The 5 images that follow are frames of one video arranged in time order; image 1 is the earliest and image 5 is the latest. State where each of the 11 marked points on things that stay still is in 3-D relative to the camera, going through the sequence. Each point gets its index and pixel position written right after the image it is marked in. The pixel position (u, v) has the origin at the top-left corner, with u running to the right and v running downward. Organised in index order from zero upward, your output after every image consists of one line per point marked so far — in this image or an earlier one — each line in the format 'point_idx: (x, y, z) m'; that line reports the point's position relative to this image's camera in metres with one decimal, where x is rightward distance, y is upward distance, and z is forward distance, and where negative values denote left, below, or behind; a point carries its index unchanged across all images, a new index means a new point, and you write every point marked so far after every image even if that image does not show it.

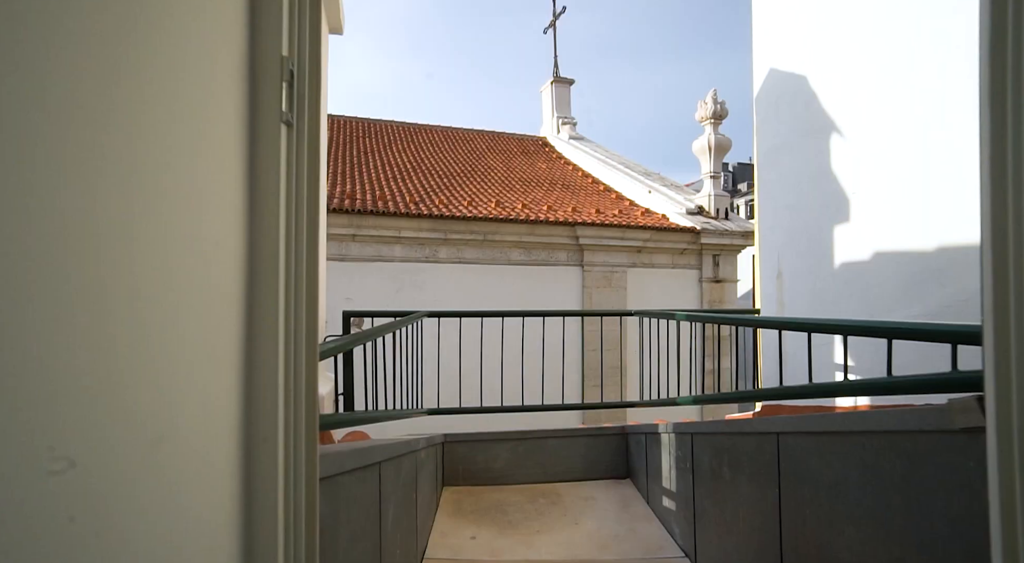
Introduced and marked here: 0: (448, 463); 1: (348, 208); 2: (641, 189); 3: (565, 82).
0: (-0.5, -1.5, +4.6) m
1: (-2.5, +1.2, +9.3) m
2: (+2.9, +2.1, +13.3) m
3: (+1.8, +6.6, +19.5) m
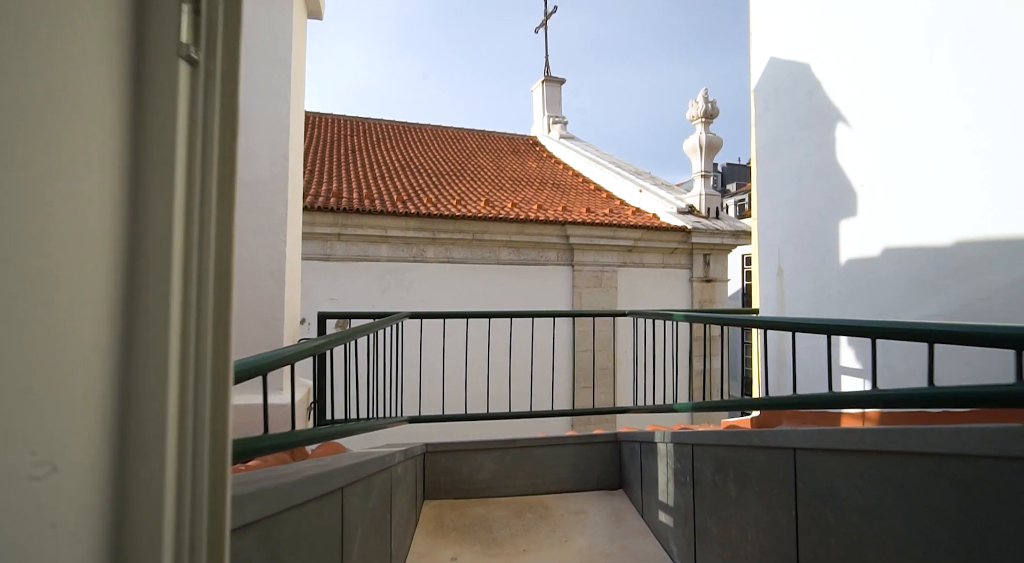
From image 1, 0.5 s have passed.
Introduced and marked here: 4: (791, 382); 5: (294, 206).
0: (-0.6, -1.5, +4.3) m
1: (-2.7, +1.2, +9.0) m
2: (+2.7, +2.1, +13.1) m
3: (+1.4, +6.6, +19.2) m
4: (+2.1, -0.8, +4.3) m
5: (-1.5, +0.5, +4.1) m
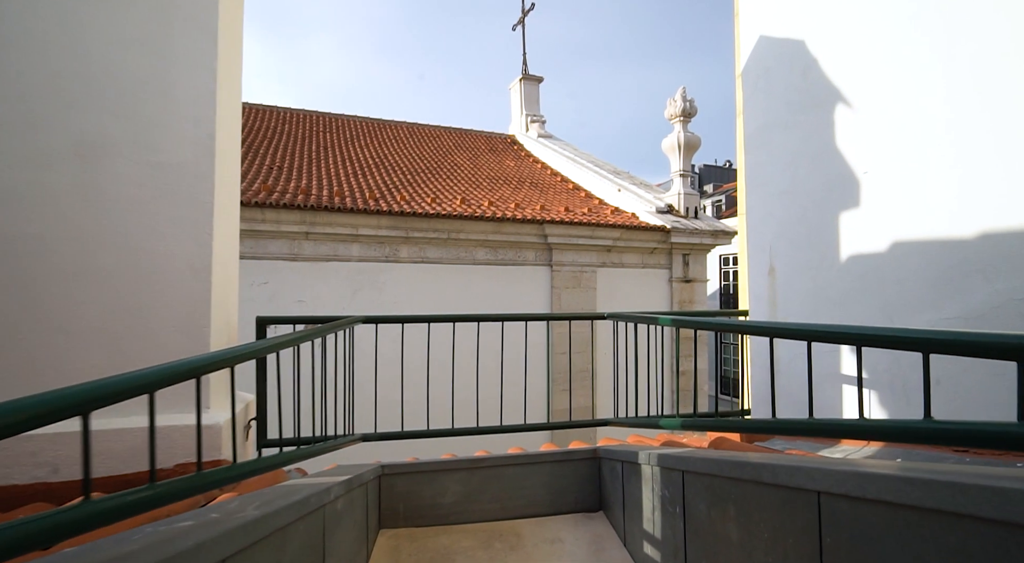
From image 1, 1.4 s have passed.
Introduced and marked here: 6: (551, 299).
0: (-0.8, -1.5, +3.8) m
1: (-3.1, +1.2, +8.4) m
2: (+2.1, +2.1, +12.7) m
3: (+0.7, +6.6, +18.8) m
4: (+1.9, -0.7, +3.9) m
5: (-1.7, +0.5, +3.5) m
6: (+0.7, -0.3, +10.2) m
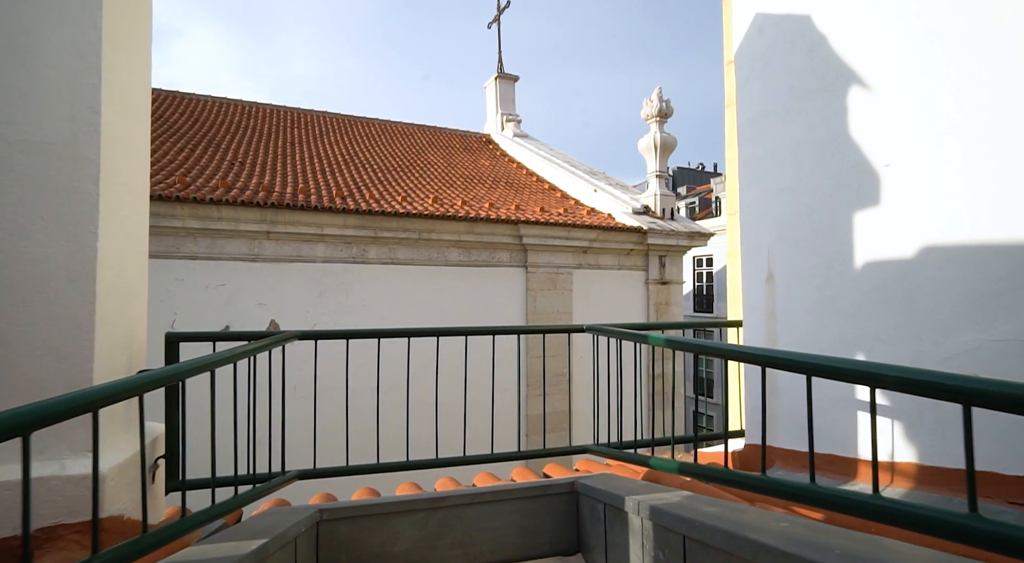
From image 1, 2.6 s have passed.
0: (-1.1, -1.5, +3.2) m
1: (-3.5, +1.1, +7.7) m
2: (+1.6, +2.0, +12.2) m
3: (-0.2, +6.5, +18.3) m
4: (+1.7, -0.8, +3.4) m
5: (-1.9, +0.5, +2.9) m
6: (+0.2, -0.3, +9.6) m
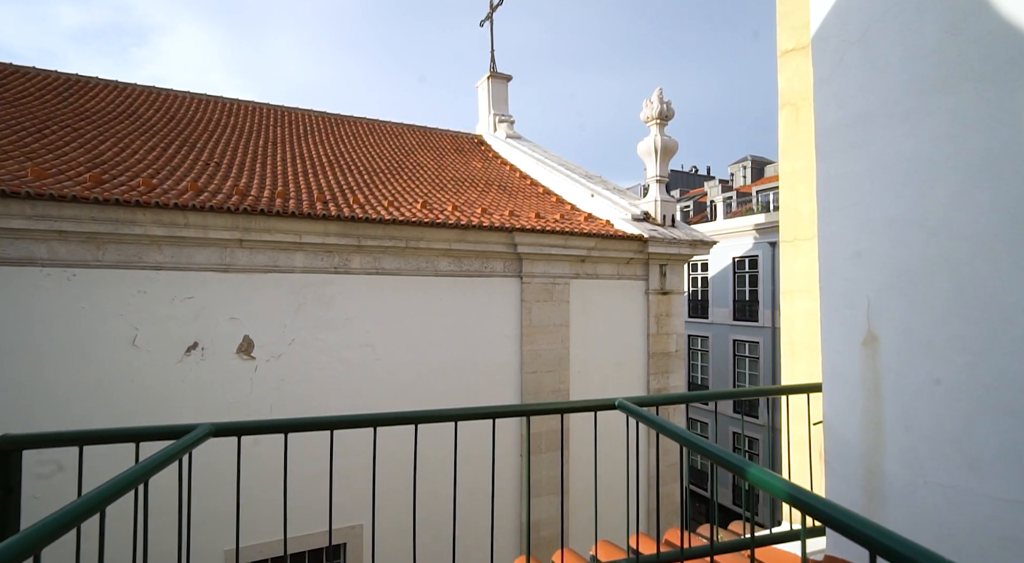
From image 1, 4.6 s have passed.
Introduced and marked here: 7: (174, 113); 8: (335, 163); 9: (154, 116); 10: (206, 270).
0: (-1.0, -1.8, +2.2) m
1: (-3.5, +0.8, +6.6) m
2: (+1.5, +1.7, +11.2) m
3: (-0.3, +6.2, +17.2) m
4: (+1.7, -1.1, +2.4) m
5: (-1.9, +0.2, +1.8) m
6: (+0.2, -0.7, +8.6) m
7: (-7.5, +3.7, +12.6) m
8: (-3.7, +2.4, +11.6) m
9: (-7.6, +3.5, +12.1) m
10: (-3.9, 0.0, +6.7) m
